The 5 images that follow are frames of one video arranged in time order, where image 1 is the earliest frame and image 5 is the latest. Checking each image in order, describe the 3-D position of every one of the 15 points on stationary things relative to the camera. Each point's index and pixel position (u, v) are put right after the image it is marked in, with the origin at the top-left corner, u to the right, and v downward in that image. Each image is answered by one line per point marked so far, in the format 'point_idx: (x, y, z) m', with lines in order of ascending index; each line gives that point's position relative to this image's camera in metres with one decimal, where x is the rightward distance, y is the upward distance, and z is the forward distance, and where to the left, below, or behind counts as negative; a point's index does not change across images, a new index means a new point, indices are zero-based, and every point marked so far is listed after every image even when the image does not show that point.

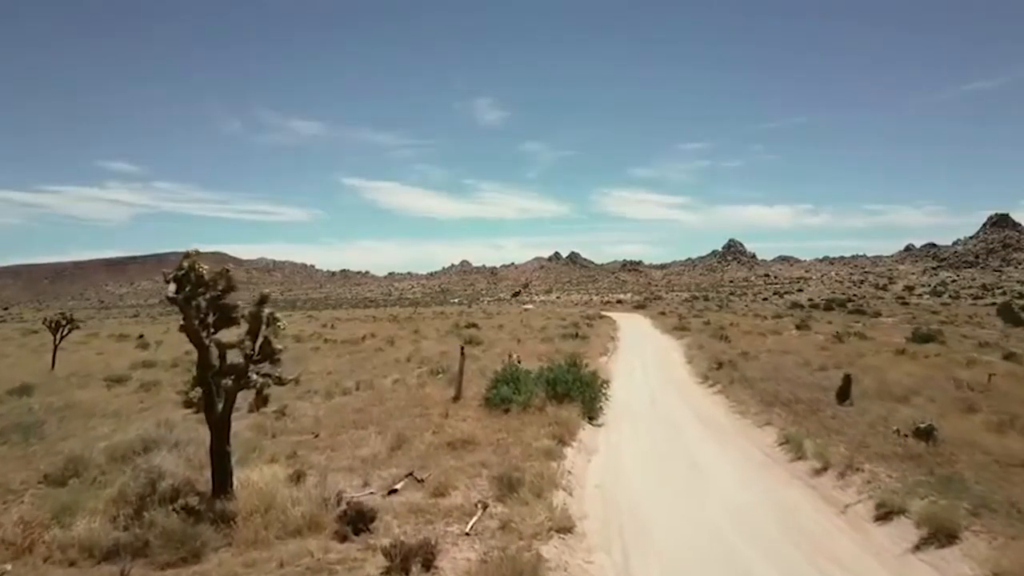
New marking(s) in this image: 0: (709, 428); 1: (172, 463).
0: (+5.6, -3.9, +18.5) m
1: (-6.5, -3.3, +12.4) m
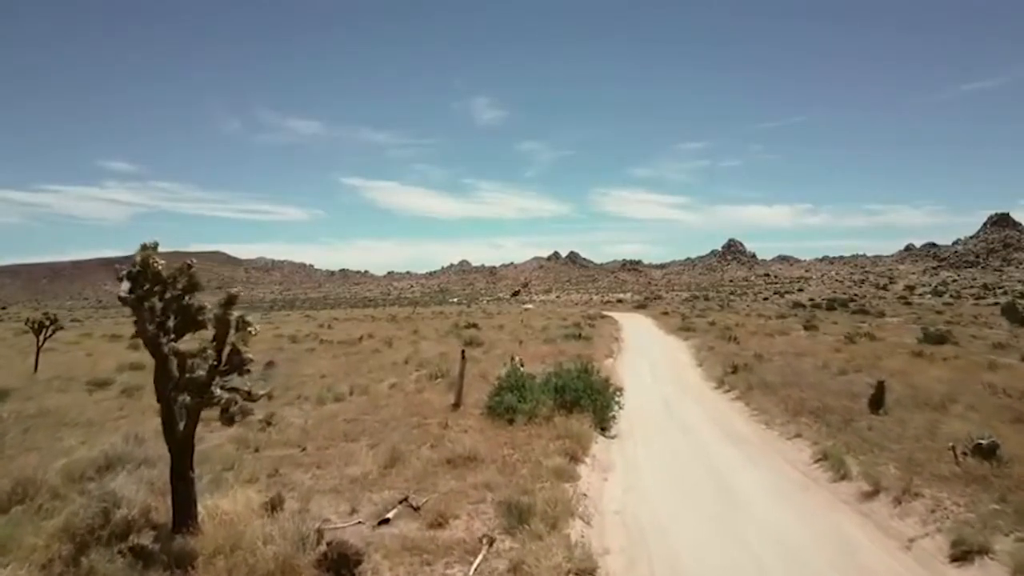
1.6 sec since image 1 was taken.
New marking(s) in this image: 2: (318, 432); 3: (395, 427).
0: (+5.8, -3.9, +16.9) m
1: (-6.4, -3.3, +10.8) m
2: (-5.3, -3.9, +17.6) m
3: (-3.3, -3.9, +18.0) m
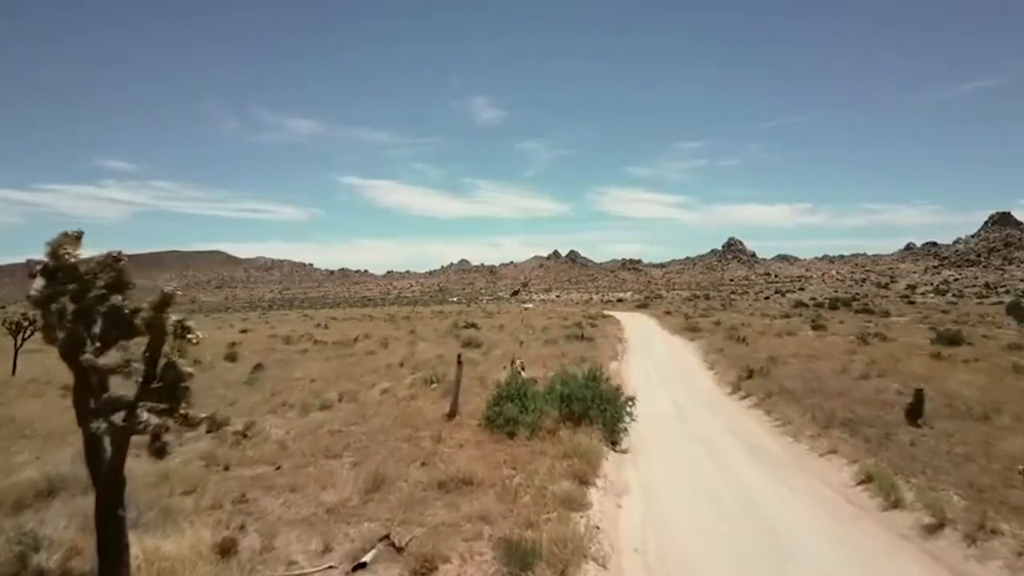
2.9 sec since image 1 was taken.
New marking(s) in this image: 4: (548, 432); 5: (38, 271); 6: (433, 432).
0: (+5.8, -3.9, +15.2) m
1: (-6.3, -3.3, +9.1) m
2: (-5.3, -3.9, +15.9) m
3: (-3.2, -3.8, +16.3) m
4: (+0.9, -3.4, +15.3) m
5: (-5.4, +0.2, +7.3) m
6: (-2.1, -3.8, +17.0) m
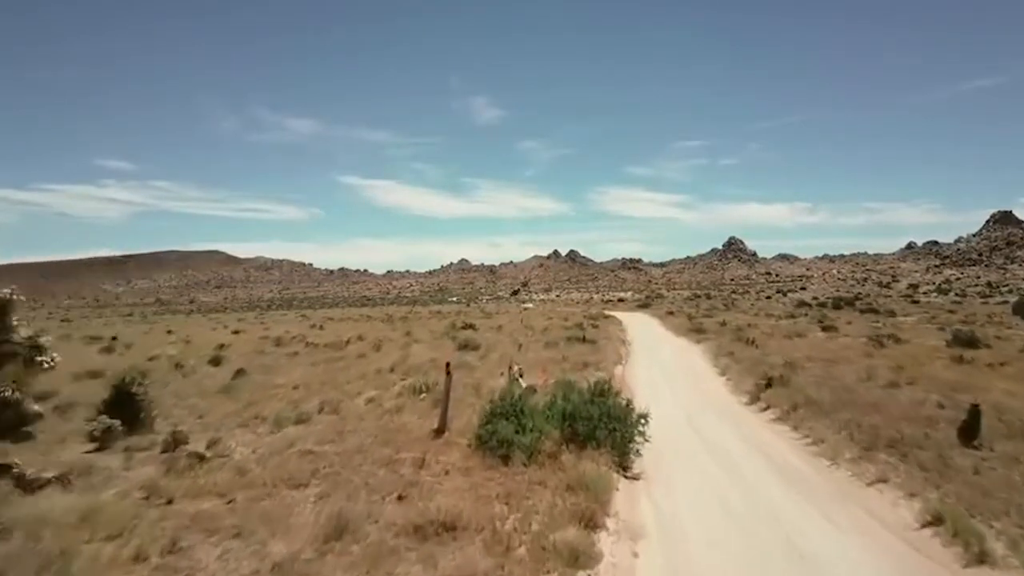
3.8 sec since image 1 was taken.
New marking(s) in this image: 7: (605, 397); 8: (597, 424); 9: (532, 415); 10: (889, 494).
0: (+5.7, -3.9, +13.1) m
1: (-6.5, -3.3, +6.9) m
2: (-5.4, -3.9, +13.8) m
3: (-3.4, -3.9, +14.2) m
4: (+0.8, -3.4, +13.2) m
5: (-5.5, +0.2, +5.2) m
6: (-2.2, -3.8, +14.9) m
7: (+2.2, -2.6, +15.6) m
8: (+1.9, -3.0, +14.3) m
9: (+0.5, -2.9, +14.8) m
10: (+6.9, -3.8, +11.7) m
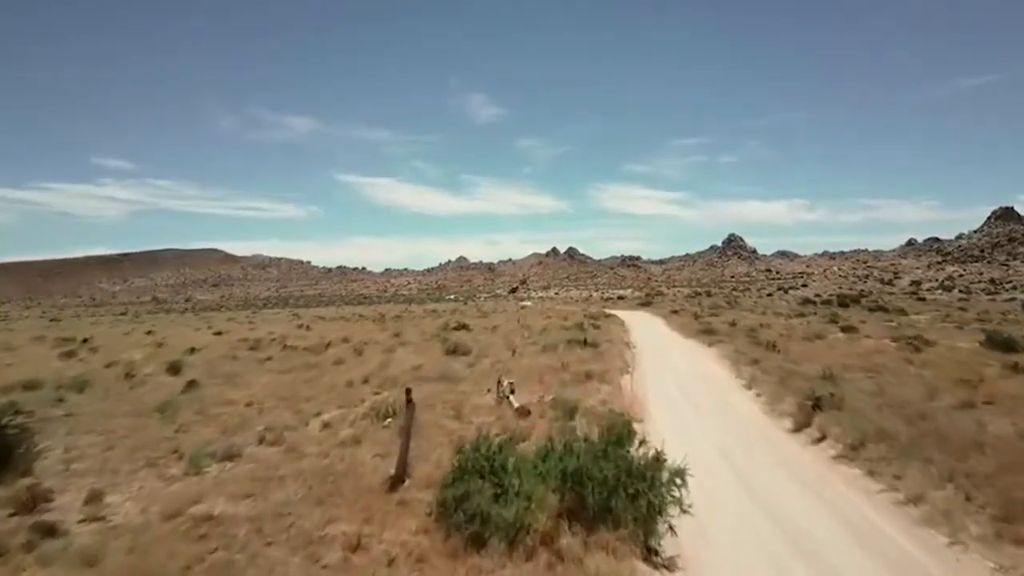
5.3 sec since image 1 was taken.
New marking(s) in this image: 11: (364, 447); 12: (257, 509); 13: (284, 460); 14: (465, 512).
0: (+5.3, -3.9, +8.7) m
1: (-6.8, -3.4, +2.6) m
2: (-5.7, -3.9, +9.4) m
3: (-3.7, -3.9, +9.8) m
4: (+0.4, -3.4, +8.8) m
5: (-5.9, +0.1, +0.8) m
6: (-2.5, -3.8, +10.5) m
7: (+1.9, -2.6, +11.2) m
8: (+1.5, -3.0, +9.9) m
9: (+0.1, -2.9, +10.4) m
10: (+6.5, -3.8, +7.4) m
11: (-3.6, -3.9, +15.9) m
12: (-4.6, -4.0, +11.8) m
13: (-5.4, -4.0, +15.4) m
14: (-0.7, -3.3, +9.7) m
